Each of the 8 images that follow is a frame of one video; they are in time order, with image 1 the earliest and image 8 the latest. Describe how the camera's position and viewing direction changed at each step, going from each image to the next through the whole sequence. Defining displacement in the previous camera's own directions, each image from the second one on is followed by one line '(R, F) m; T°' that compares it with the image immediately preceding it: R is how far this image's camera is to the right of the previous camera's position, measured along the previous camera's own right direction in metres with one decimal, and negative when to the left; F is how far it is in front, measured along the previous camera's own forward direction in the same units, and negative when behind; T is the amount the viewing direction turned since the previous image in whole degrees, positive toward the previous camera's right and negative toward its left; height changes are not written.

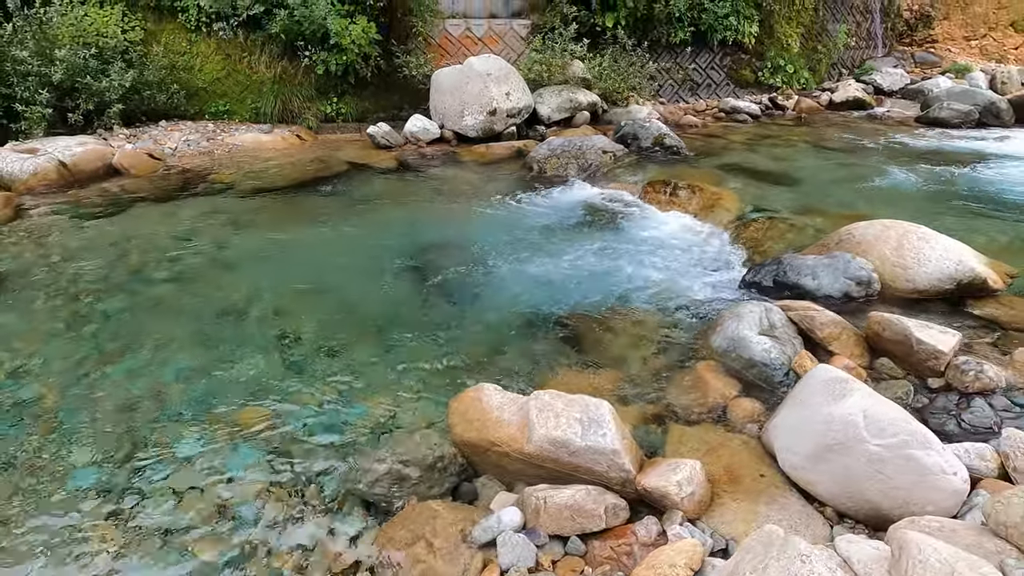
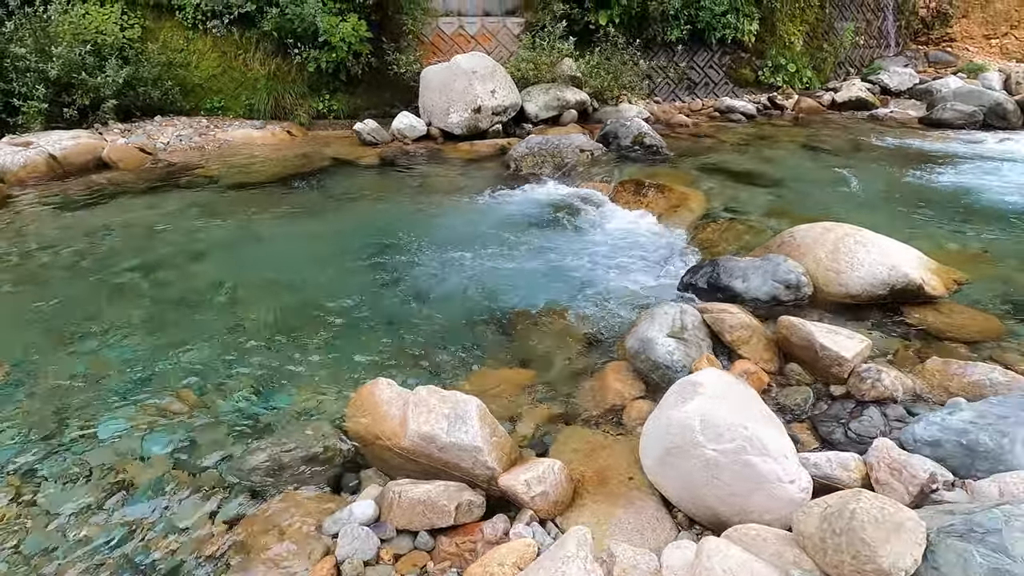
(+0.8, 0.0) m; -2°
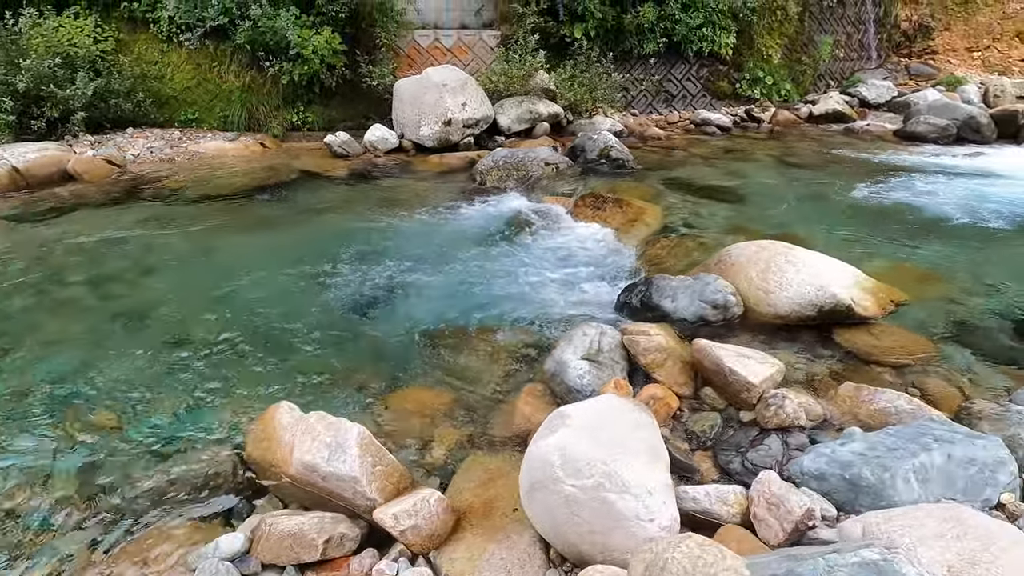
(+0.6, +0.1) m; 0°
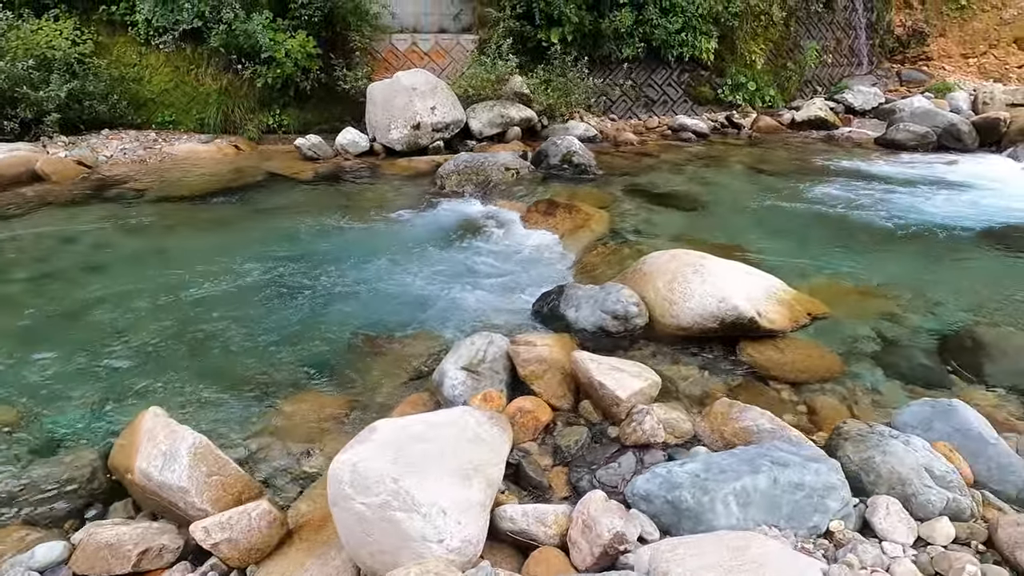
(+0.8, +0.1) m; -1°
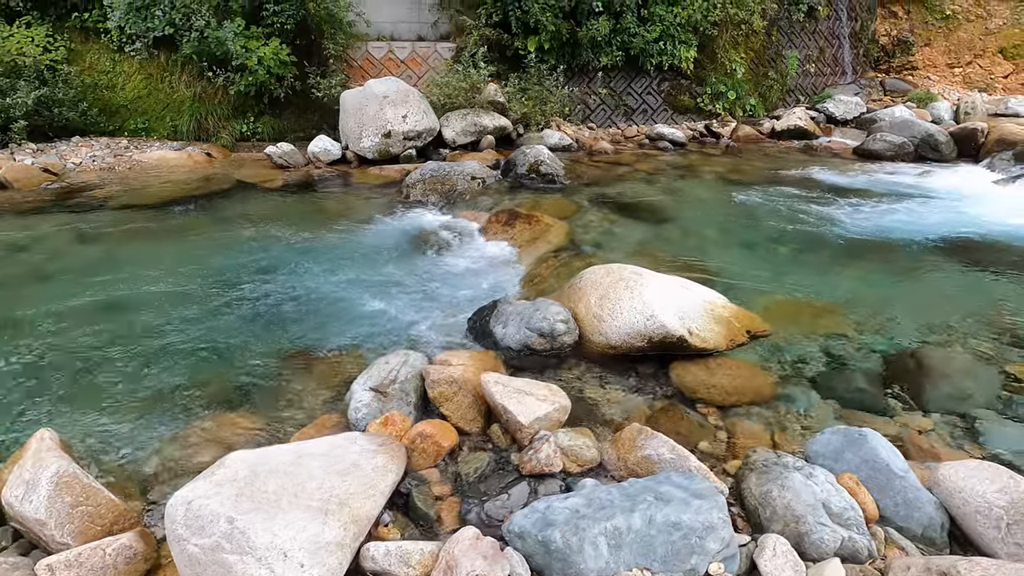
(+0.5, +0.1) m; 0°
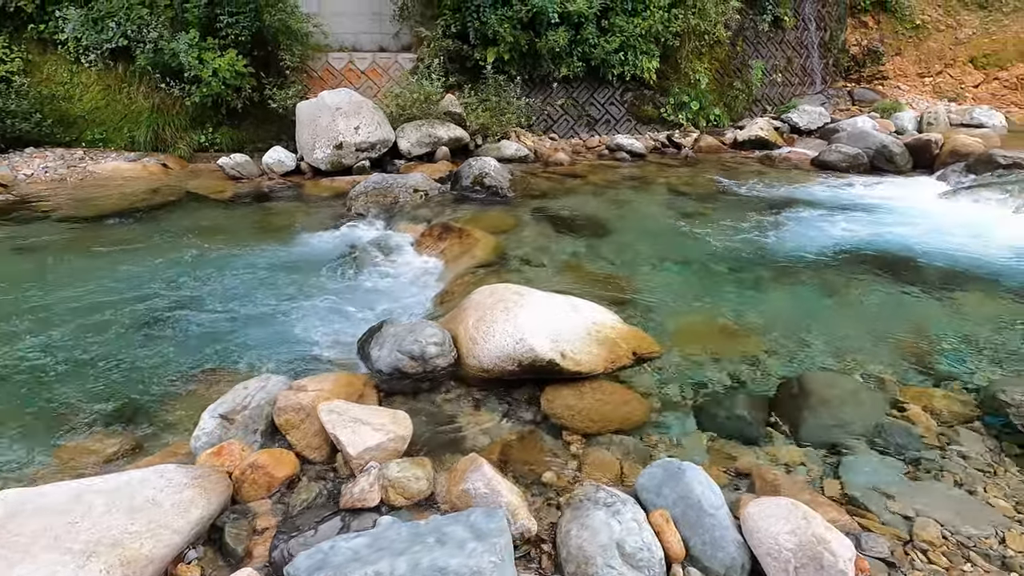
(+0.9, +0.1) m; 0°
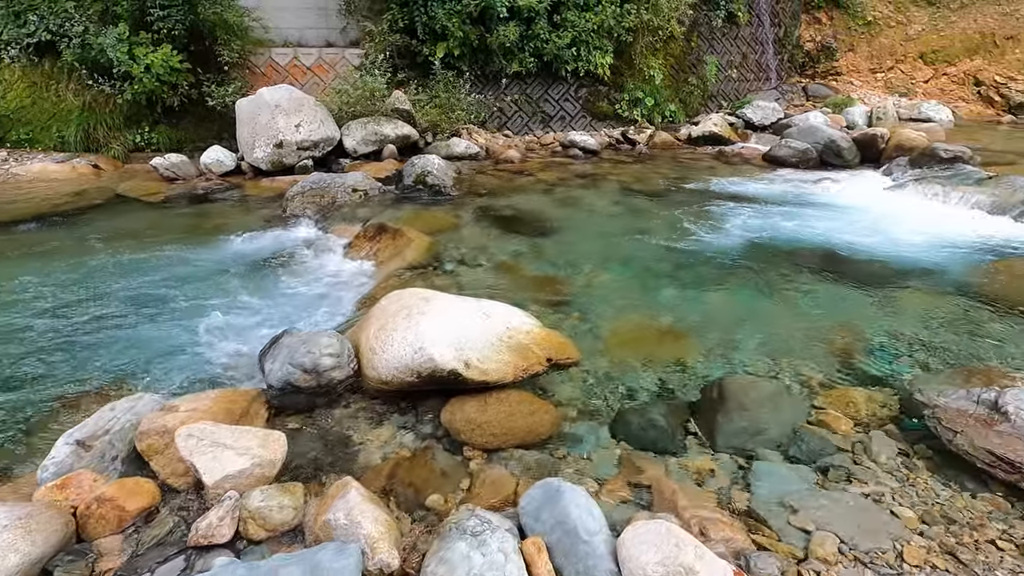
(+0.5, +0.2) m; +2°
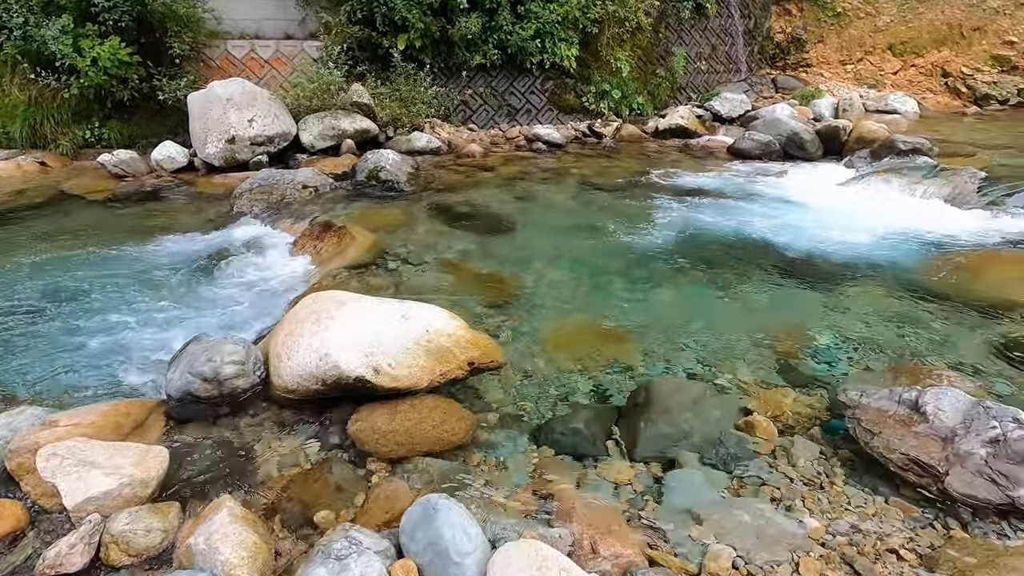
(+0.5, +0.1) m; +1°
